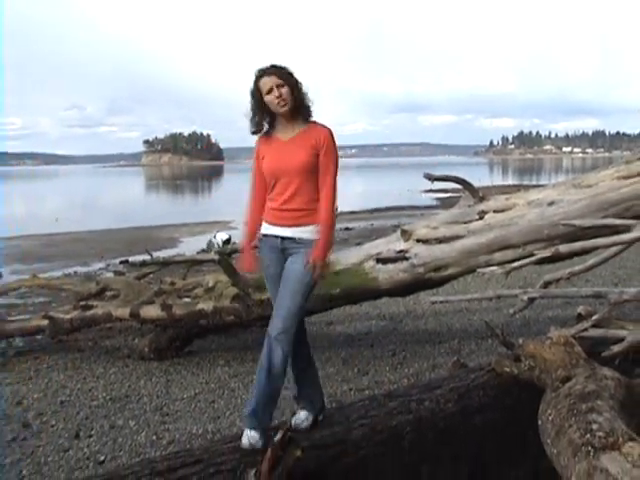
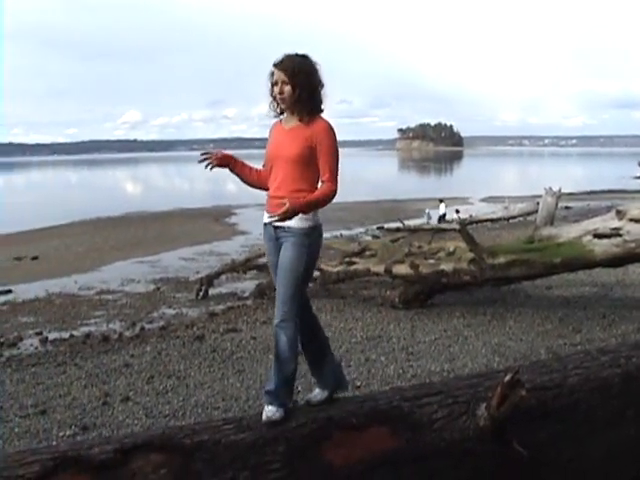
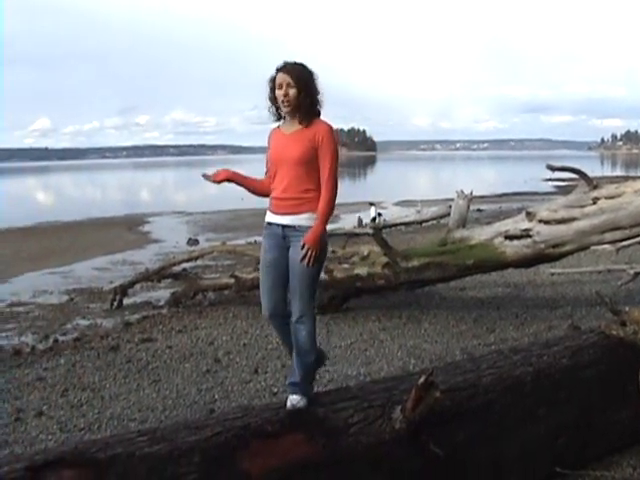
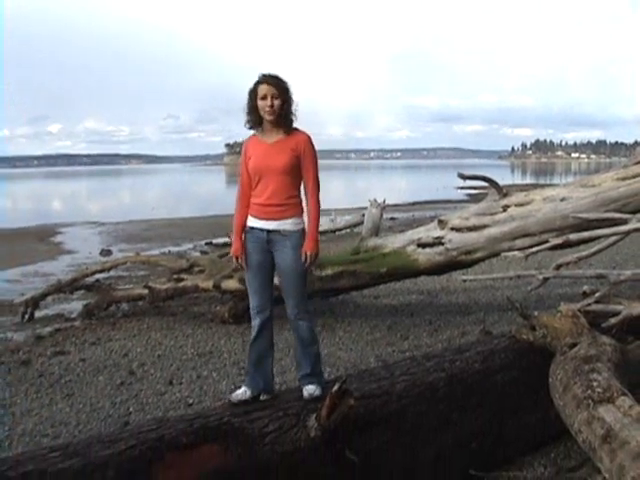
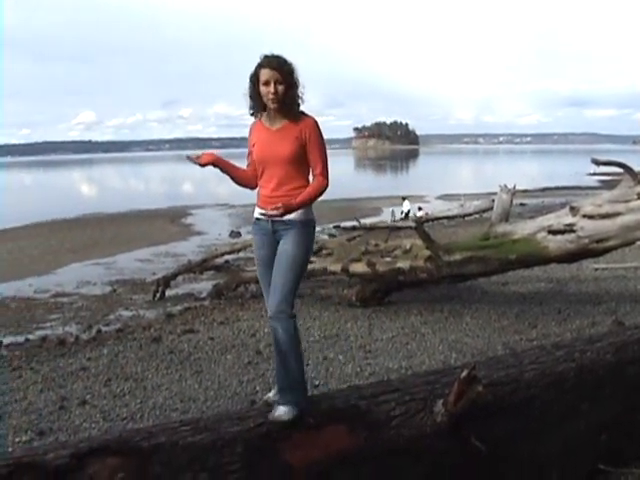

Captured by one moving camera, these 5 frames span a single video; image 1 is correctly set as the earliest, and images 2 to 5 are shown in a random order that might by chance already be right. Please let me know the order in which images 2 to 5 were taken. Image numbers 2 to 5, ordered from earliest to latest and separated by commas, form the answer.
4, 3, 5, 2
